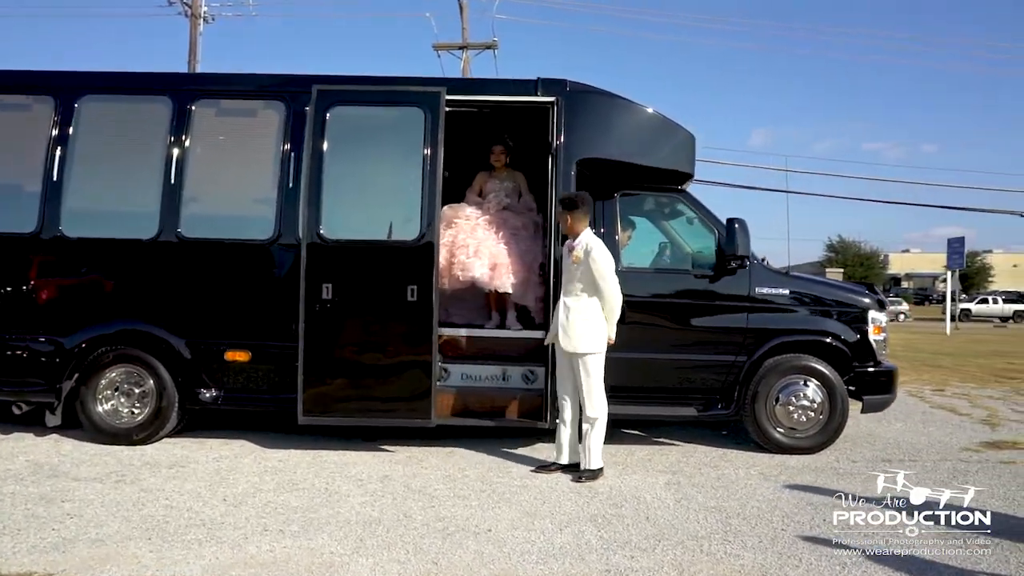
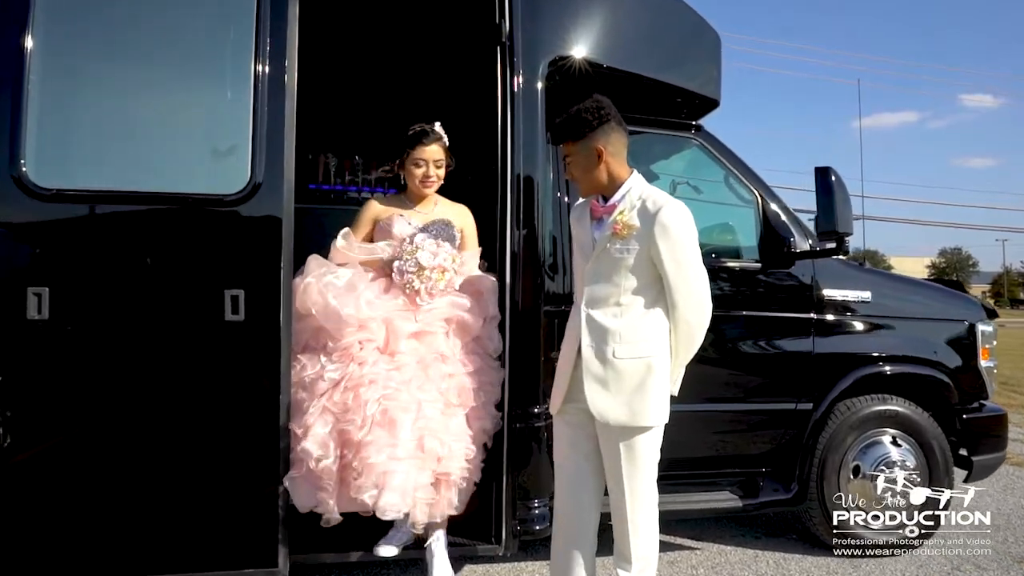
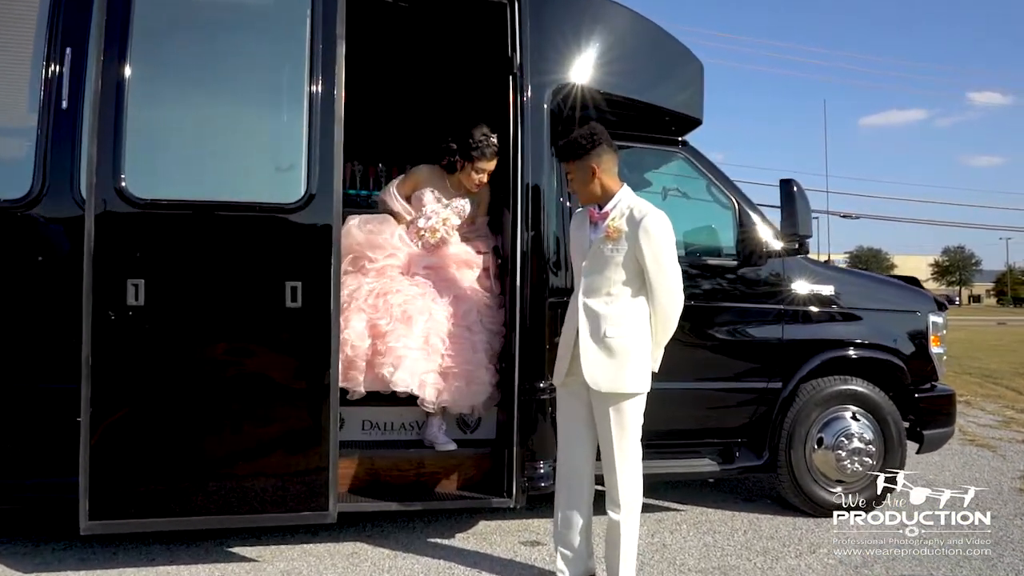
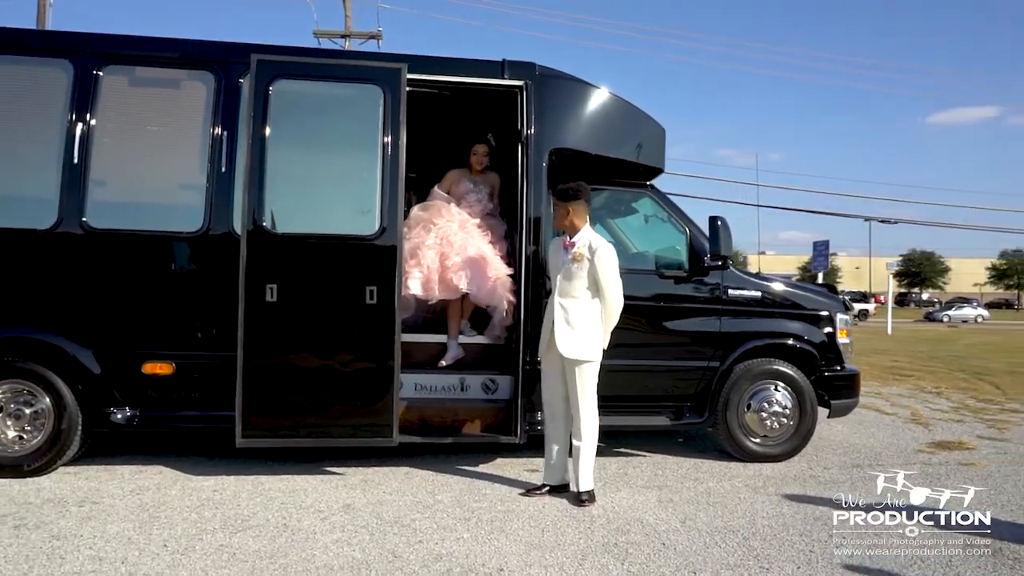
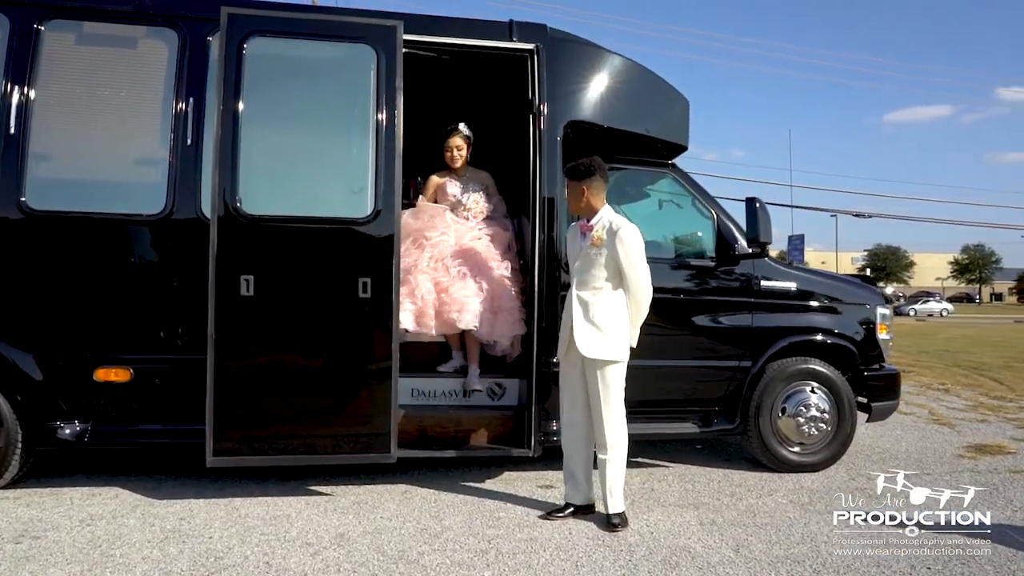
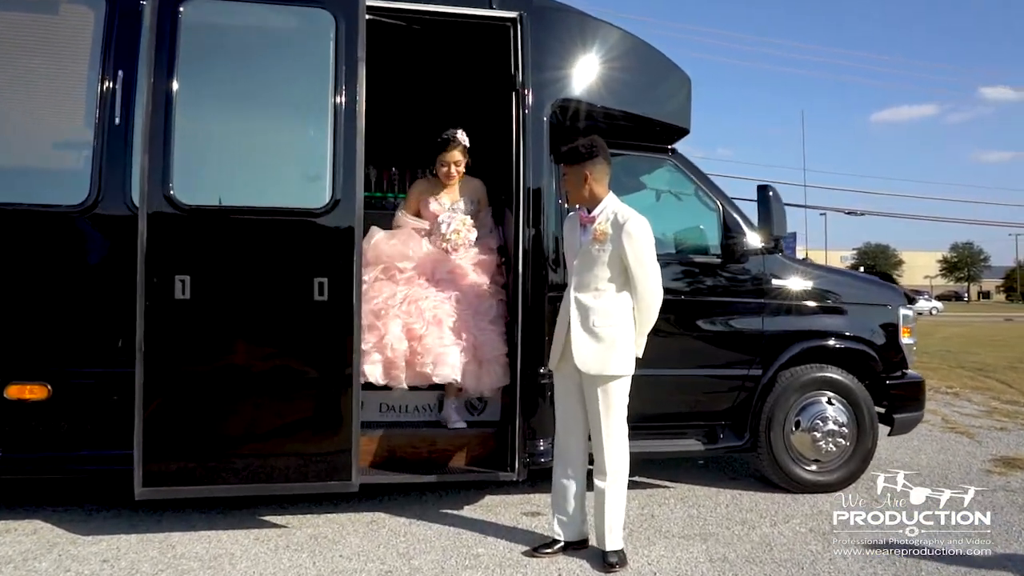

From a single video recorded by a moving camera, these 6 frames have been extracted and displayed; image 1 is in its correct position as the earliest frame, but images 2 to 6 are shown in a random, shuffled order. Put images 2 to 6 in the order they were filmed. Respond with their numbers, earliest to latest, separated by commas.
4, 5, 6, 3, 2
